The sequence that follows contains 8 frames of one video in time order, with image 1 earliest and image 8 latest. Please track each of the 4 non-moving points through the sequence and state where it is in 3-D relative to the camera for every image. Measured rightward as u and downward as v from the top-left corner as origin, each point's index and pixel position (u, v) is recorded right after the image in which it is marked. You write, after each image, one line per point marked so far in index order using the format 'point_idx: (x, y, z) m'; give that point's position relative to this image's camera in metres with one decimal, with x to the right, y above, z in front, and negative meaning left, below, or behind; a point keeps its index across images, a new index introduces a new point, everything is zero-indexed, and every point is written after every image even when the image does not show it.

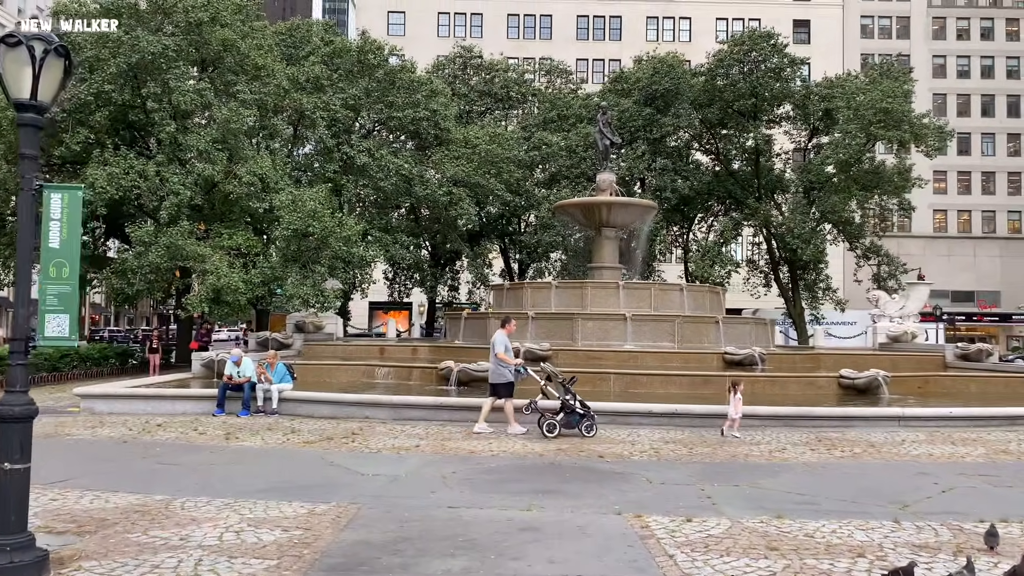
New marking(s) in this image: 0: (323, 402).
0: (-2.9, -1.8, +12.9) m
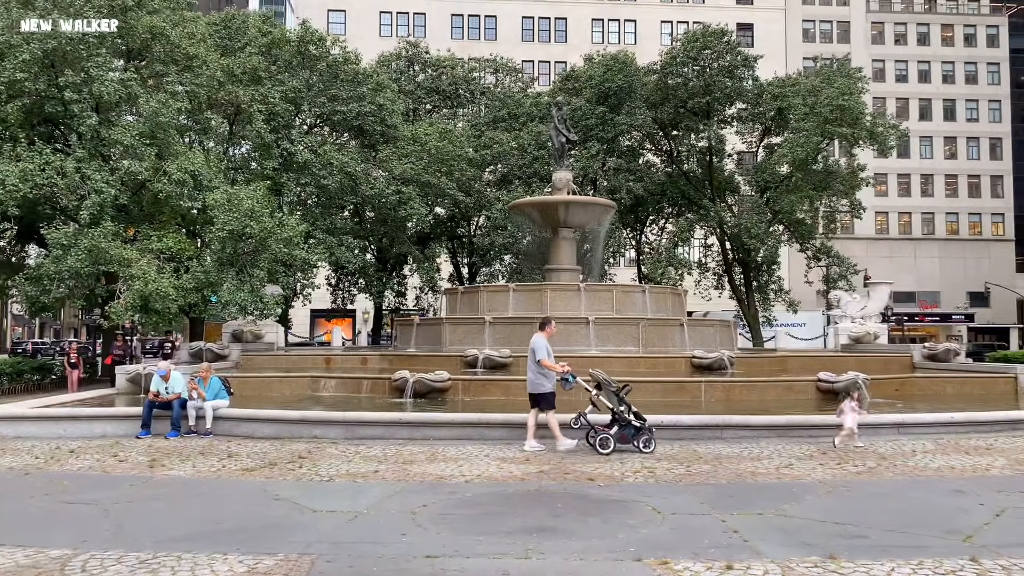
0: (-3.4, -1.8, +11.4) m
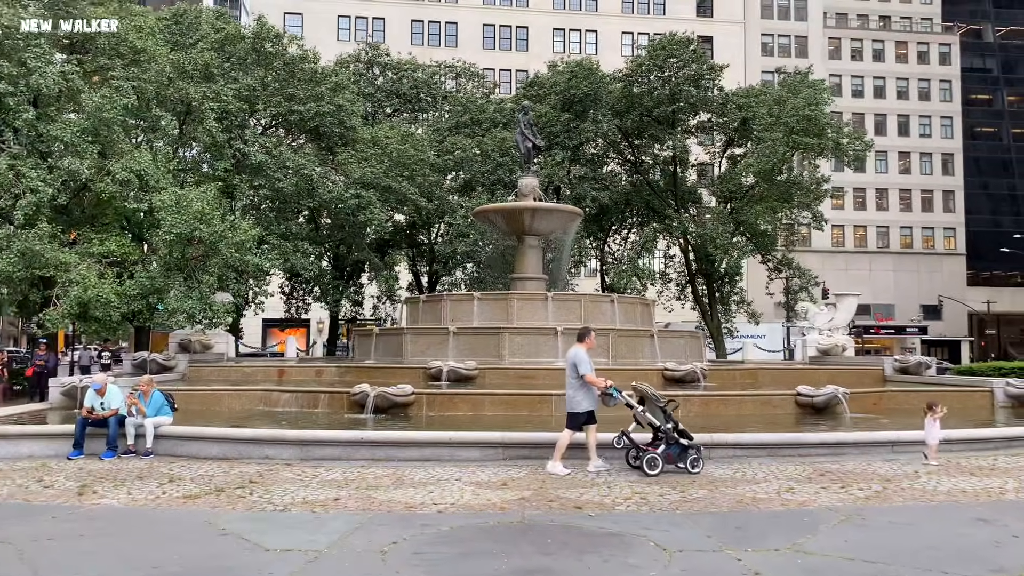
0: (-3.7, -1.9, +10.3) m
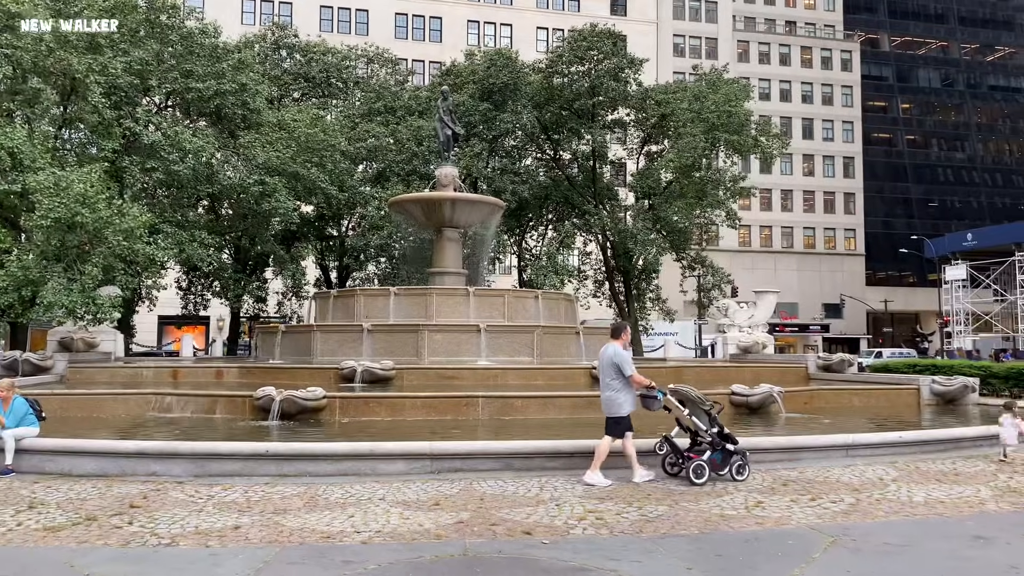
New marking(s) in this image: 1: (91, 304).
0: (-4.5, -1.7, +8.8) m
1: (-9.8, -0.4, +19.5) m
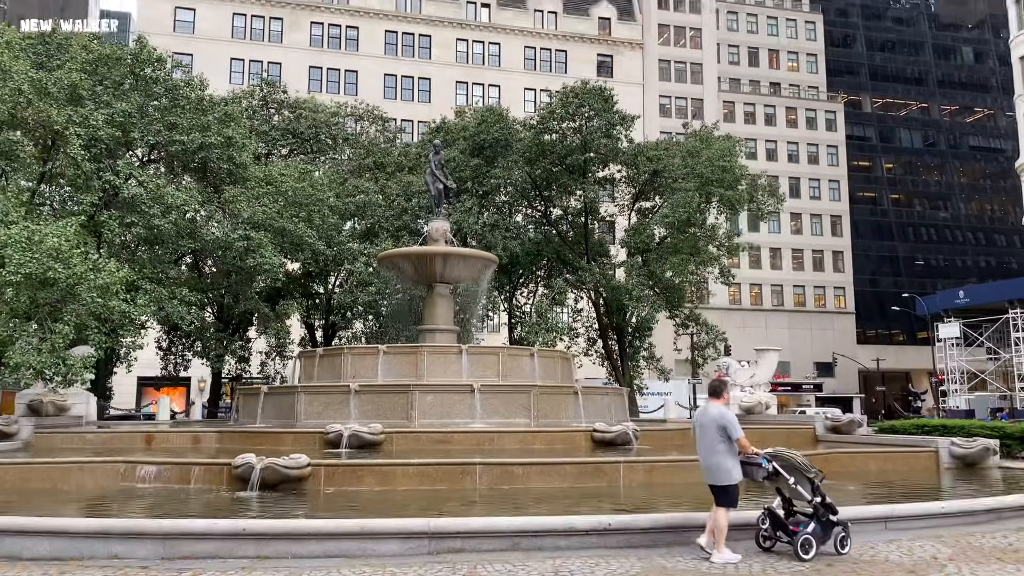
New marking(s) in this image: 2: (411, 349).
0: (-4.4, -2.3, +7.7) m
1: (-9.9, -1.7, +18.4) m
2: (-2.2, -1.3, +18.0) m
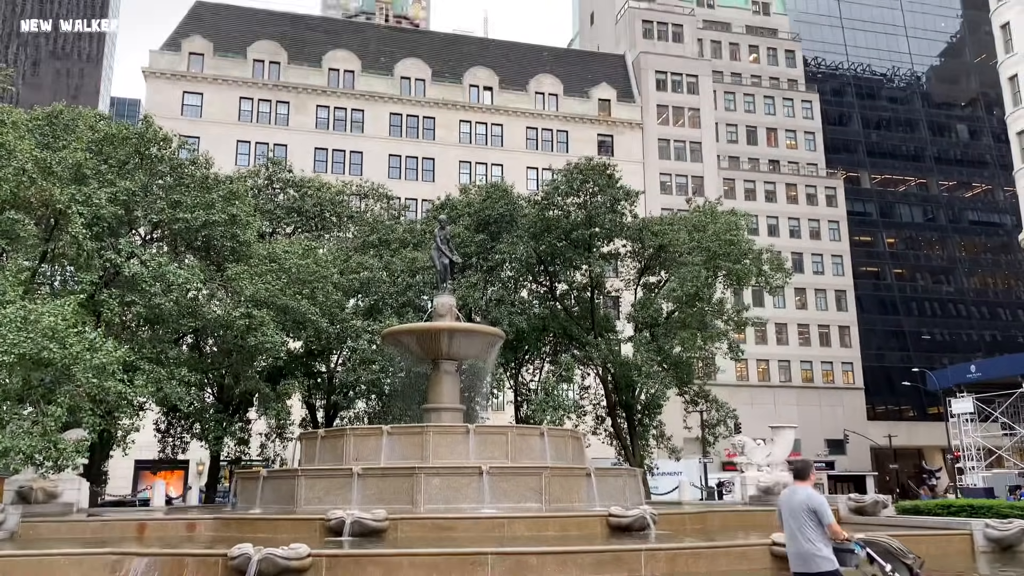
0: (-4.2, -3.0, +7.0) m
1: (-9.7, -3.4, +17.7) m
2: (-2.0, -3.0, +17.3) m
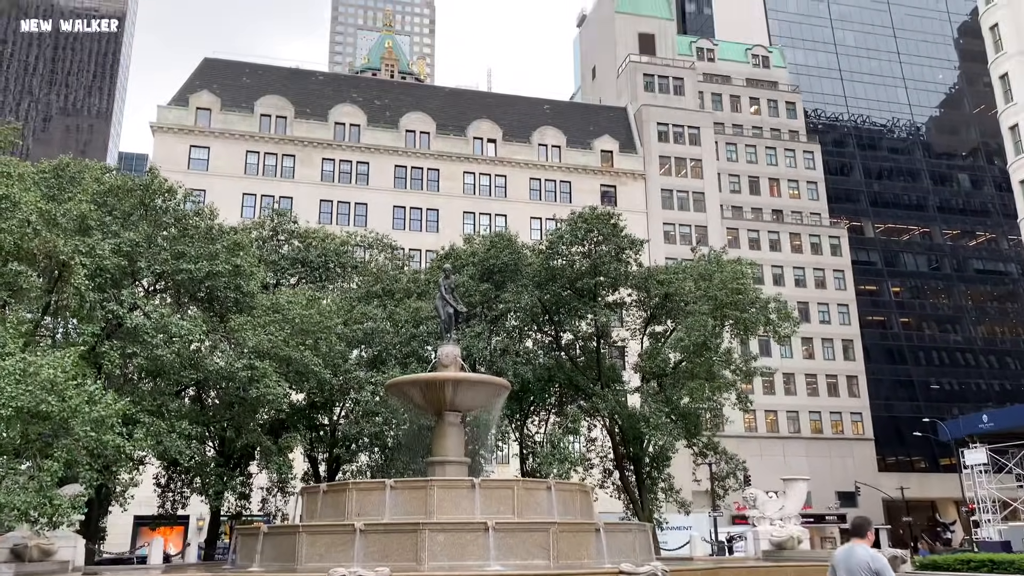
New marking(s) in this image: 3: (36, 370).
0: (-4.2, -3.4, +6.6) m
1: (-9.6, -4.5, +17.3) m
2: (-1.8, -4.0, +16.9) m
3: (-9.8, -1.7, +17.3) m
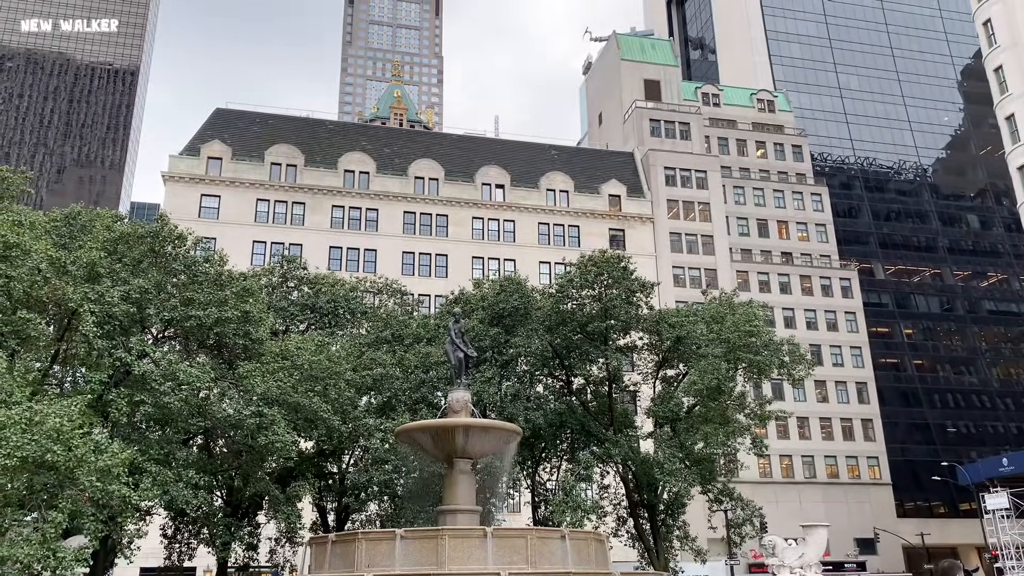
0: (-4.0, -3.7, +6.3) m
1: (-9.3, -5.5, +17.0) m
2: (-1.6, -4.9, +16.5) m
3: (-9.6, -2.7, +17.1) m
